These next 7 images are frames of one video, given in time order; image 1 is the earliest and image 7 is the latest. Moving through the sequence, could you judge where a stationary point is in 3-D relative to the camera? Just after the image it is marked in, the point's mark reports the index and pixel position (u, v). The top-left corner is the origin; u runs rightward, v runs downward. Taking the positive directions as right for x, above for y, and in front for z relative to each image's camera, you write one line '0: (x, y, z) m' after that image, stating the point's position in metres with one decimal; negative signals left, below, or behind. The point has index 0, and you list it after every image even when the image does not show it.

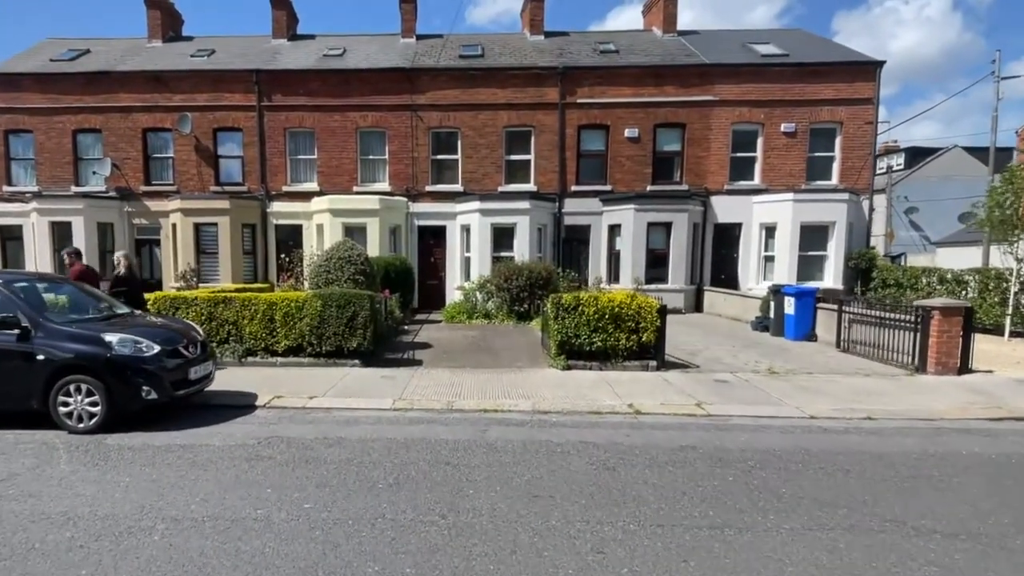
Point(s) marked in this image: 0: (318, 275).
0: (-3.8, +0.3, +10.3) m
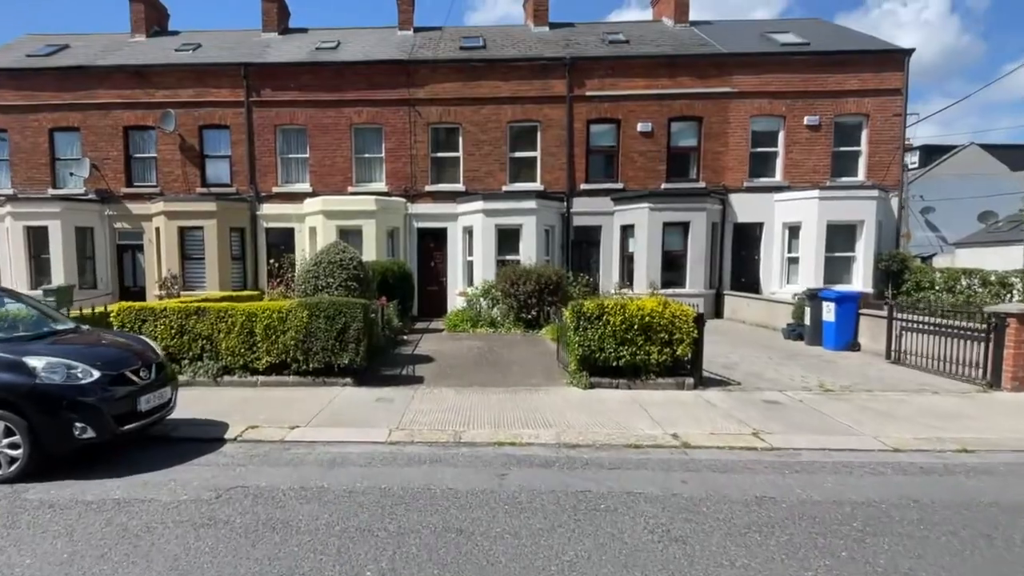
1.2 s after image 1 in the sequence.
0: (-3.6, +0.1, +9.2) m
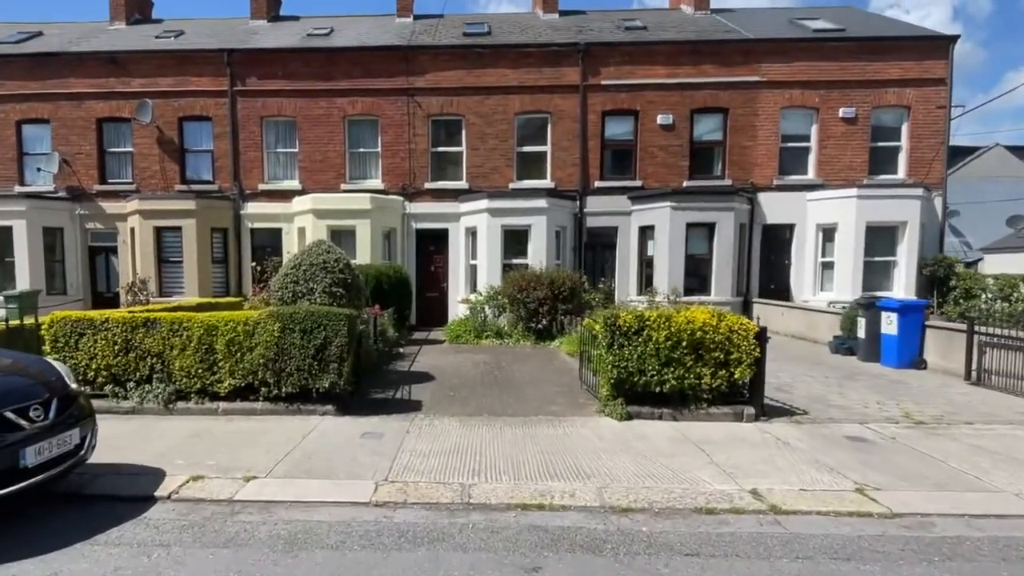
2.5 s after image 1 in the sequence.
0: (-3.4, 0.0, +7.8) m
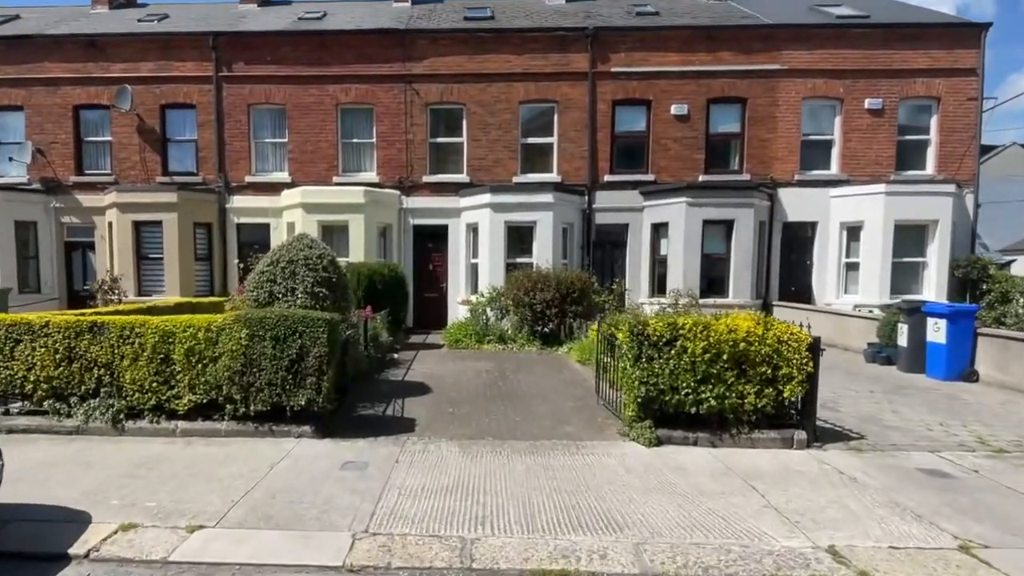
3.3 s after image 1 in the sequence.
0: (-3.3, 0.0, +6.8) m
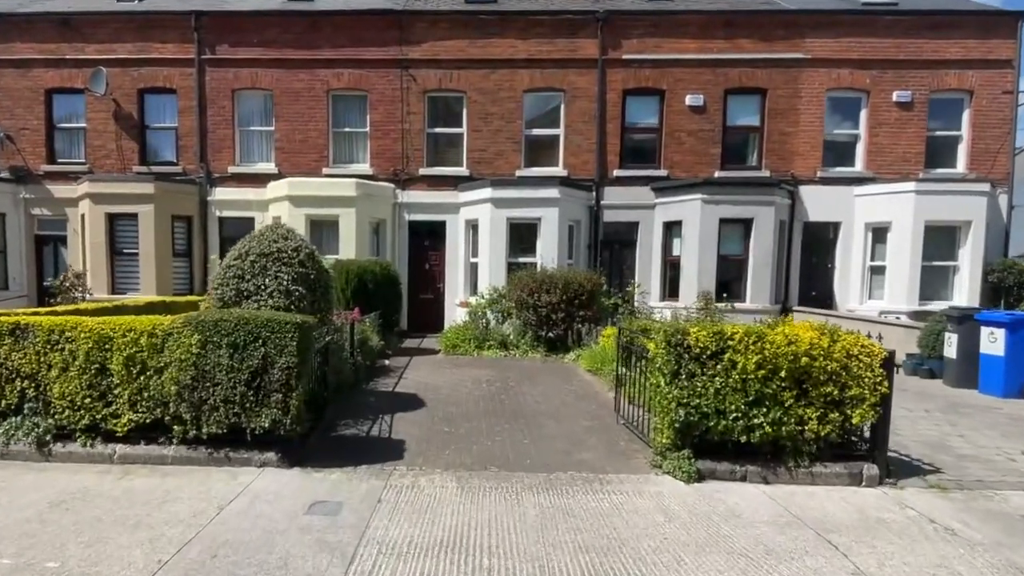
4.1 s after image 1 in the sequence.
0: (-3.2, +0.1, +5.9) m
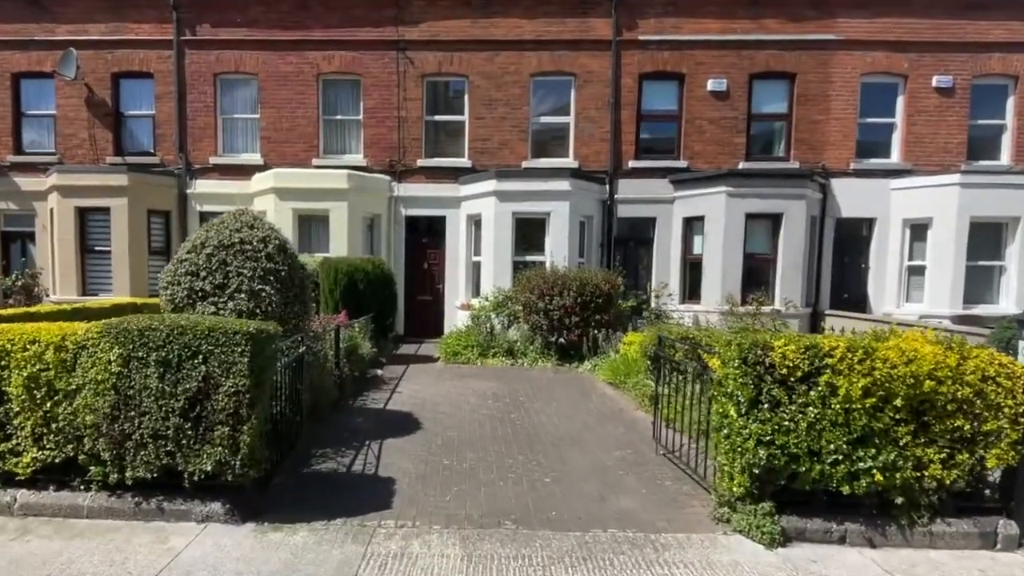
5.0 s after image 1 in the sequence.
0: (-3.1, +0.1, +4.8) m
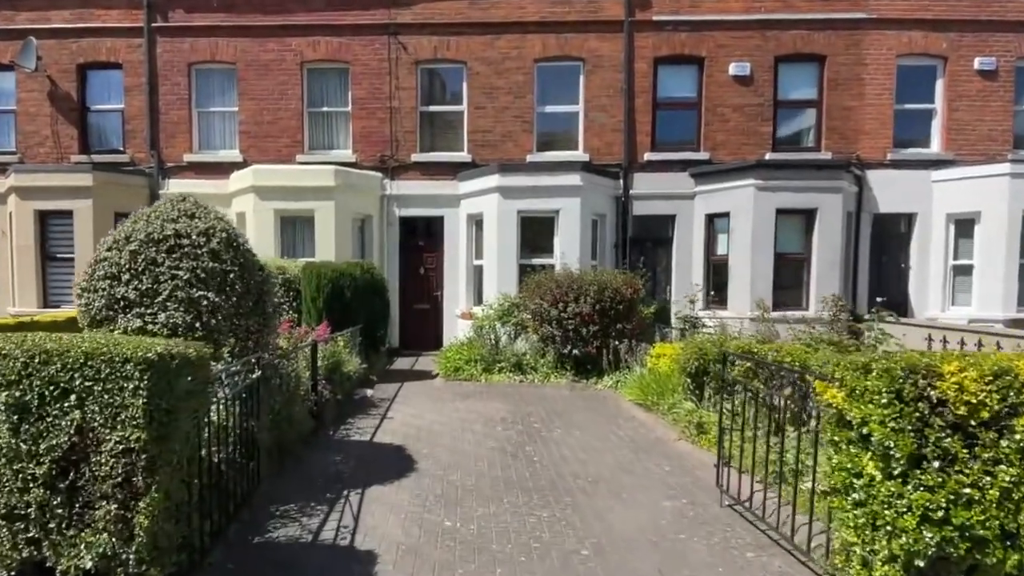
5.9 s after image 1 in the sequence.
0: (-3.0, 0.0, +3.7) m
